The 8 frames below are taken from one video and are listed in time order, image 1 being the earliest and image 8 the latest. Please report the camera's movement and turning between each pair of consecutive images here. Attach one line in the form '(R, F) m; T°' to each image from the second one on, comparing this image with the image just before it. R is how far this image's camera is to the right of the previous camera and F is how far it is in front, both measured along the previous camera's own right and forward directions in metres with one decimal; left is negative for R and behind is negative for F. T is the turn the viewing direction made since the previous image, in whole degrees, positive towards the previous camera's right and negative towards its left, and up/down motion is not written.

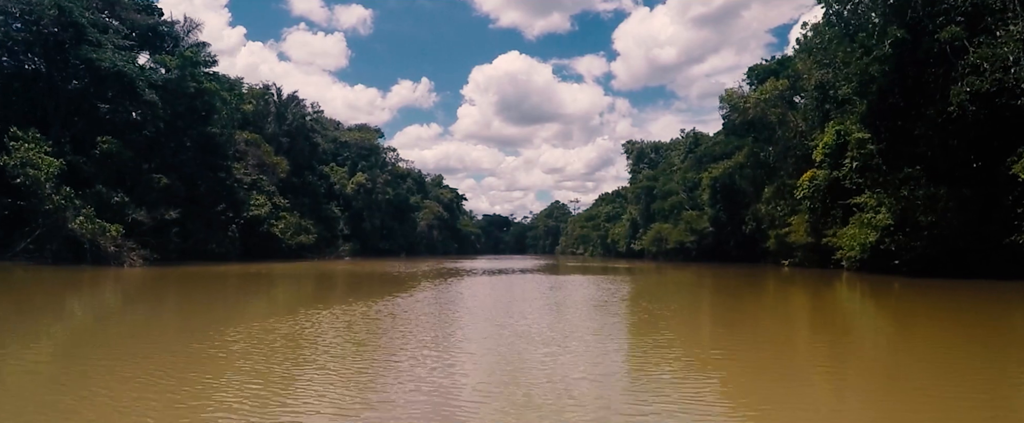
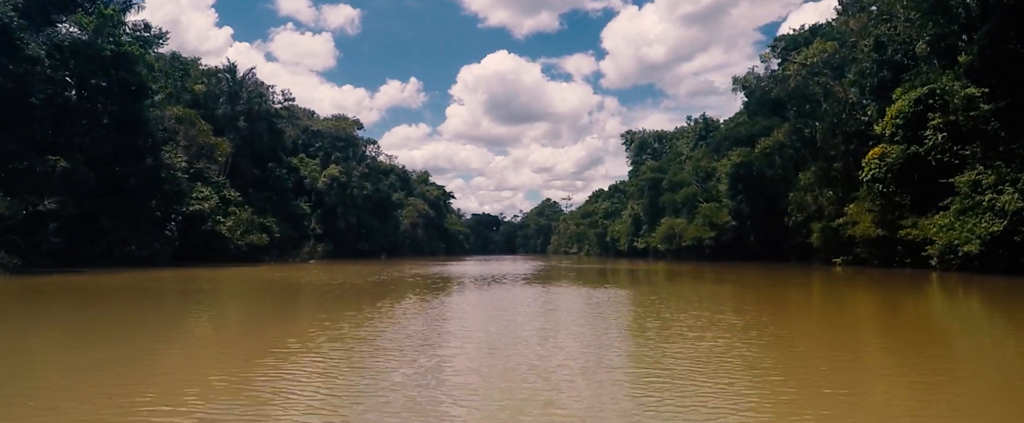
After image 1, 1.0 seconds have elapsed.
(-0.2, +7.8) m; +1°
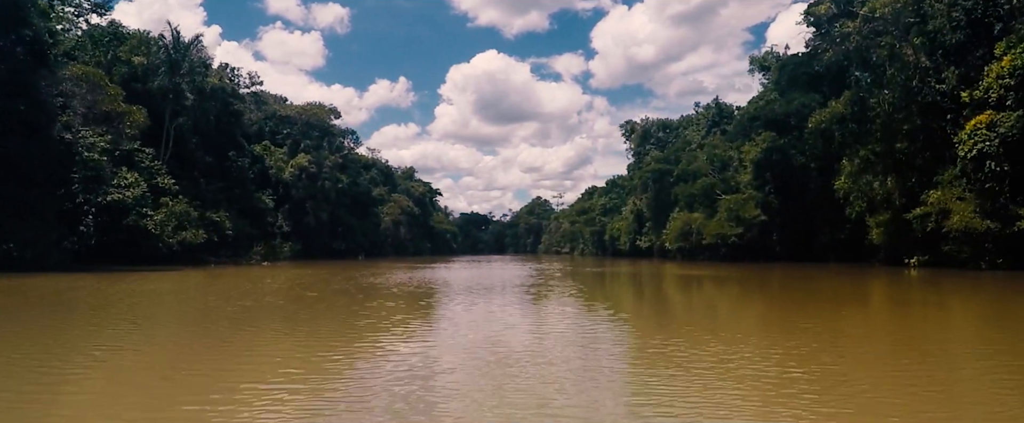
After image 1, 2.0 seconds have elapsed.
(-0.2, +7.3) m; +1°
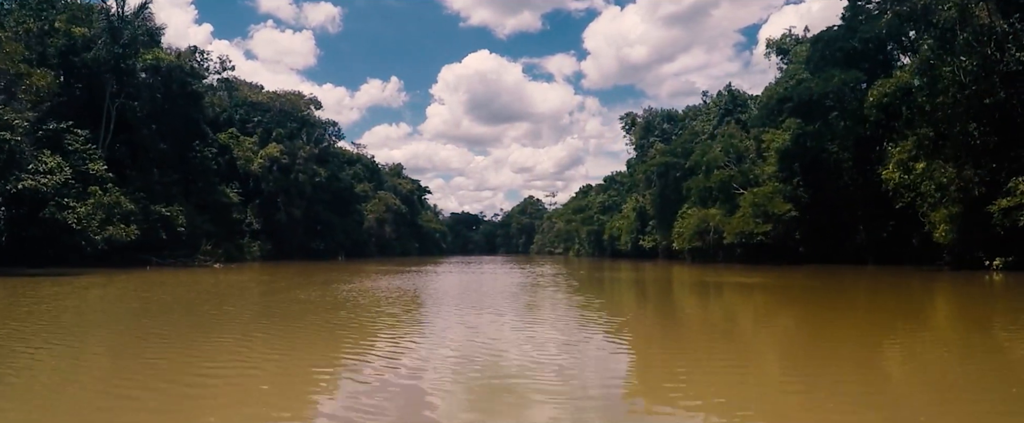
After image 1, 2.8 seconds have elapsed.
(-0.2, +5.4) m; +1°
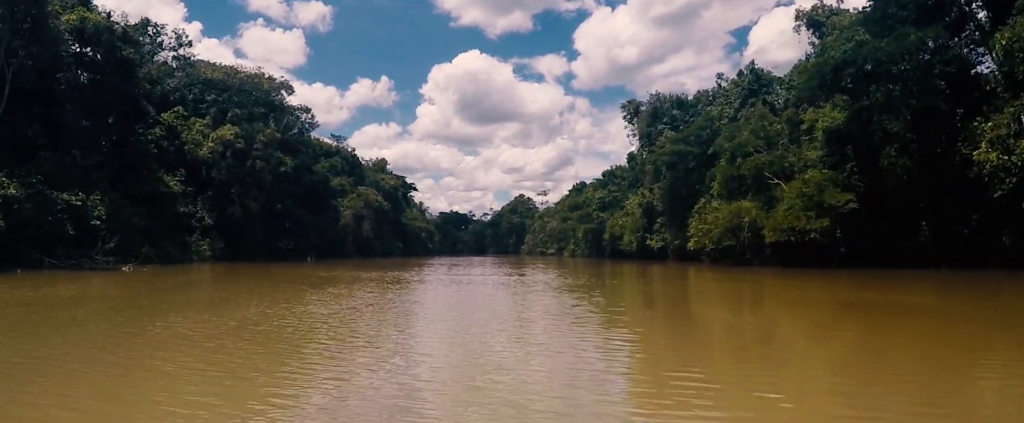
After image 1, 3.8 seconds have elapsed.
(-0.2, +7.0) m; +1°
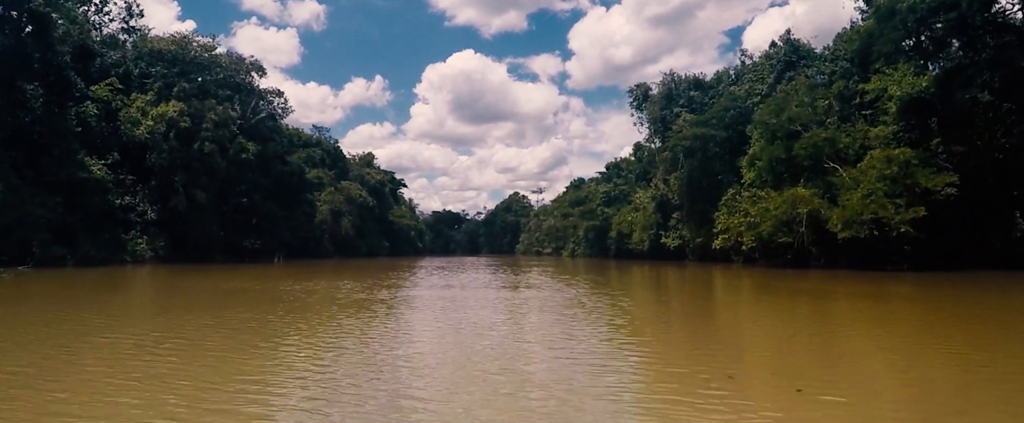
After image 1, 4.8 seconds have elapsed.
(-0.2, +6.7) m; 0°
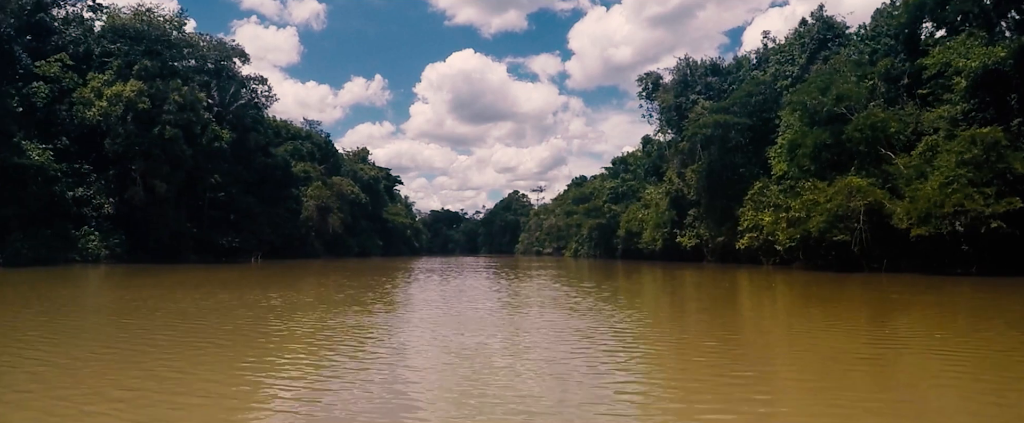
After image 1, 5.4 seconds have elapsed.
(-0.1, +4.2) m; 0°
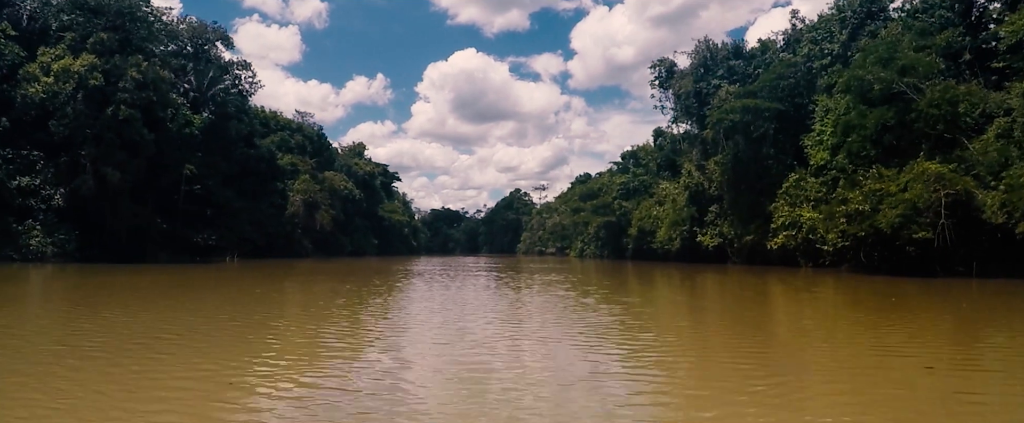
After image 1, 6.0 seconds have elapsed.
(-0.1, +4.0) m; 0°
